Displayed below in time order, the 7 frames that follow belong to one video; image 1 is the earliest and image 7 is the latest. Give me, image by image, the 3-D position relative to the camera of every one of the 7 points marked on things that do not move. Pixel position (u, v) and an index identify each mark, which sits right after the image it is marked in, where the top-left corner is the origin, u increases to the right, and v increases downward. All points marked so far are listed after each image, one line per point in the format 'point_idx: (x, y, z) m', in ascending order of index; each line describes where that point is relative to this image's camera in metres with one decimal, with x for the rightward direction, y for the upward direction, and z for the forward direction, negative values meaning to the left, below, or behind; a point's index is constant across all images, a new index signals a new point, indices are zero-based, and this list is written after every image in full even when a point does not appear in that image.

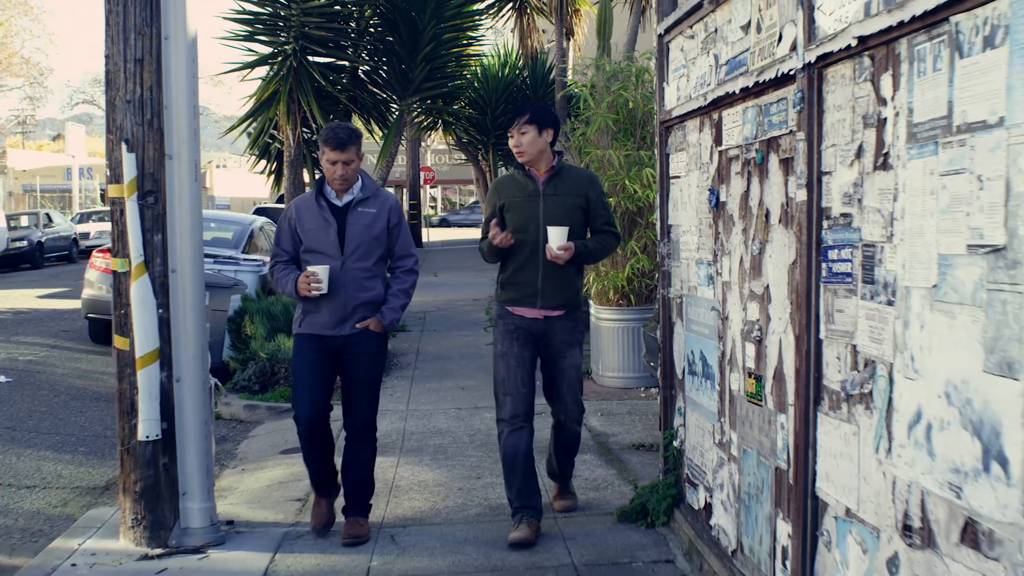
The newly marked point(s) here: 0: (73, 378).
0: (-3.1, -0.6, +9.4) m
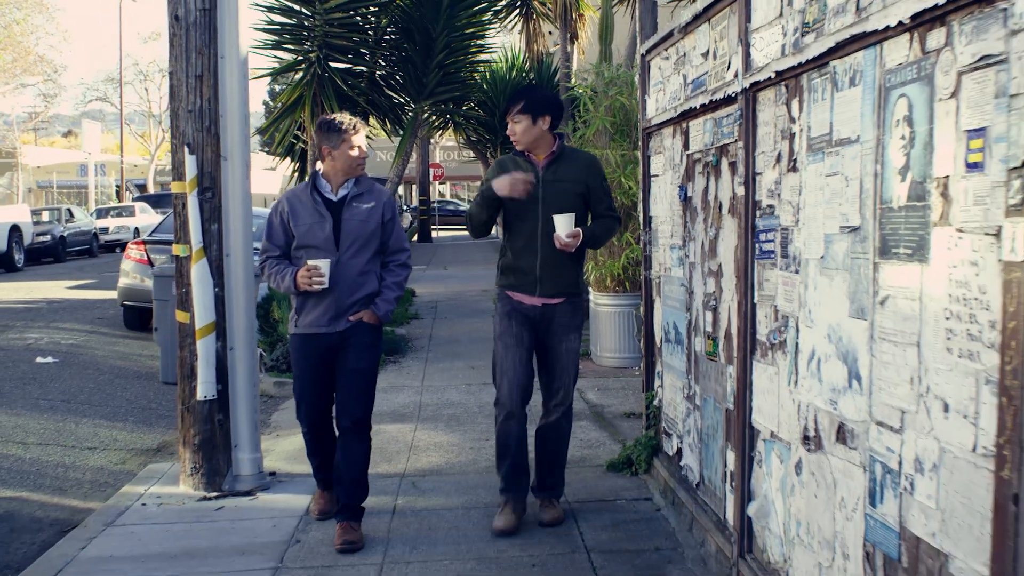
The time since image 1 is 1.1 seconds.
0: (-3.1, -0.6, +10.2) m
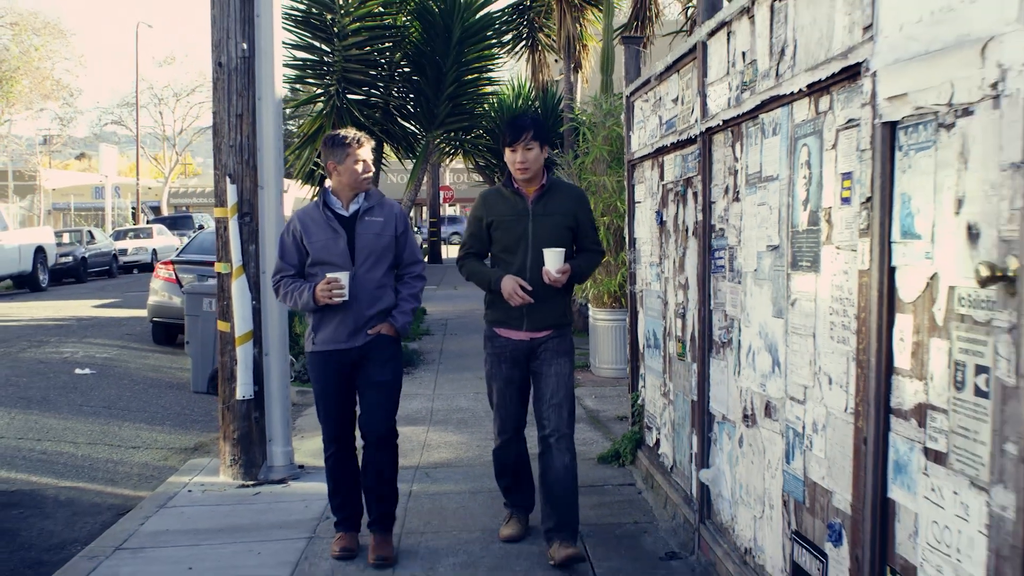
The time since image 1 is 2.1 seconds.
0: (-3.1, -0.7, +10.9) m
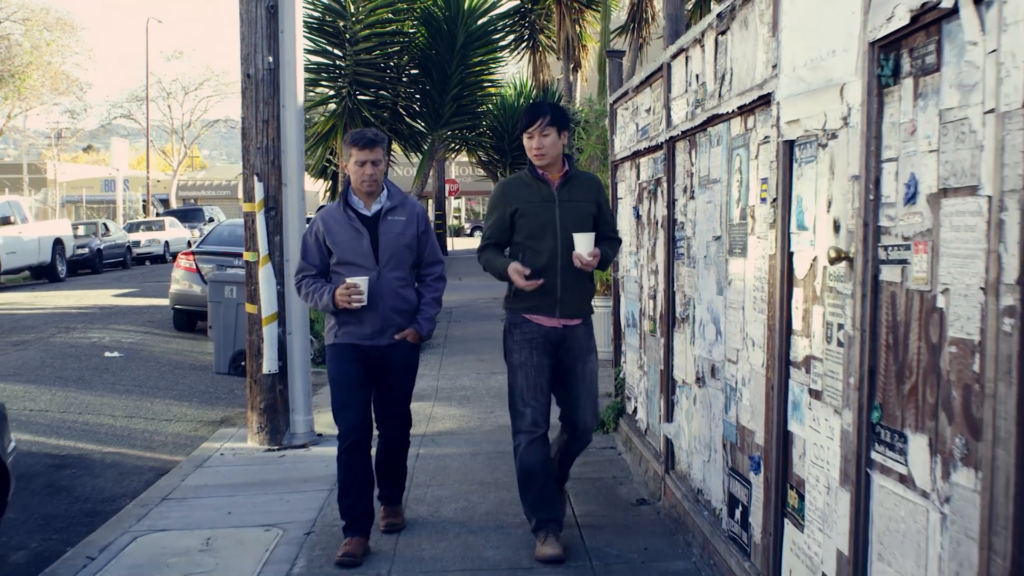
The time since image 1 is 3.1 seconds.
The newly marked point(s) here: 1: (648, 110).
0: (-3.1, -0.6, +11.7) m
1: (+0.6, +0.8, +5.7) m
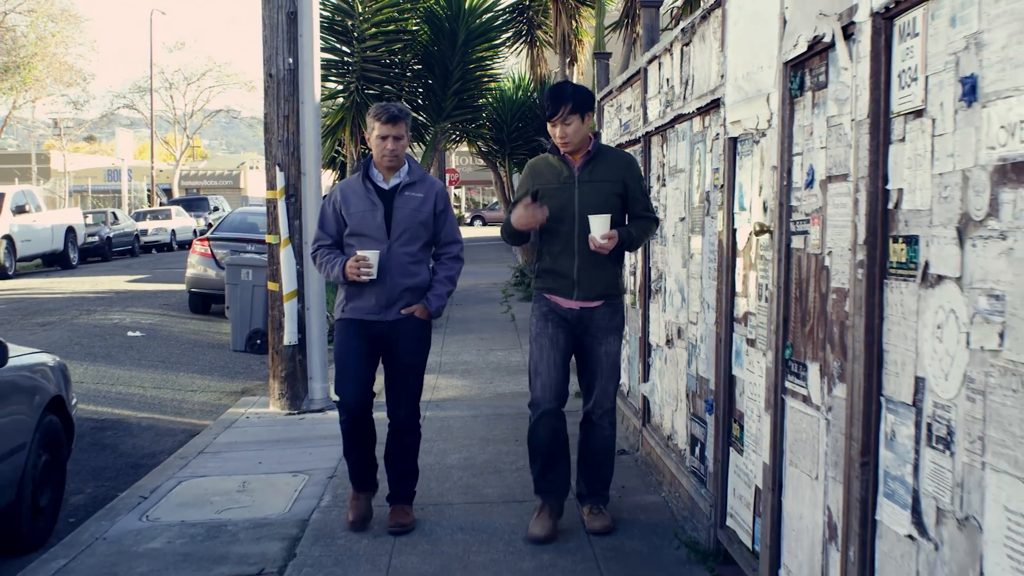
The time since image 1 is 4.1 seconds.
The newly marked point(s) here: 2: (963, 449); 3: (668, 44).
0: (-3.1, -0.4, +12.4) m
1: (+0.6, +0.9, +6.4) m
2: (+0.7, -0.3, +2.1) m
3: (+0.6, +1.0, +5.2) m
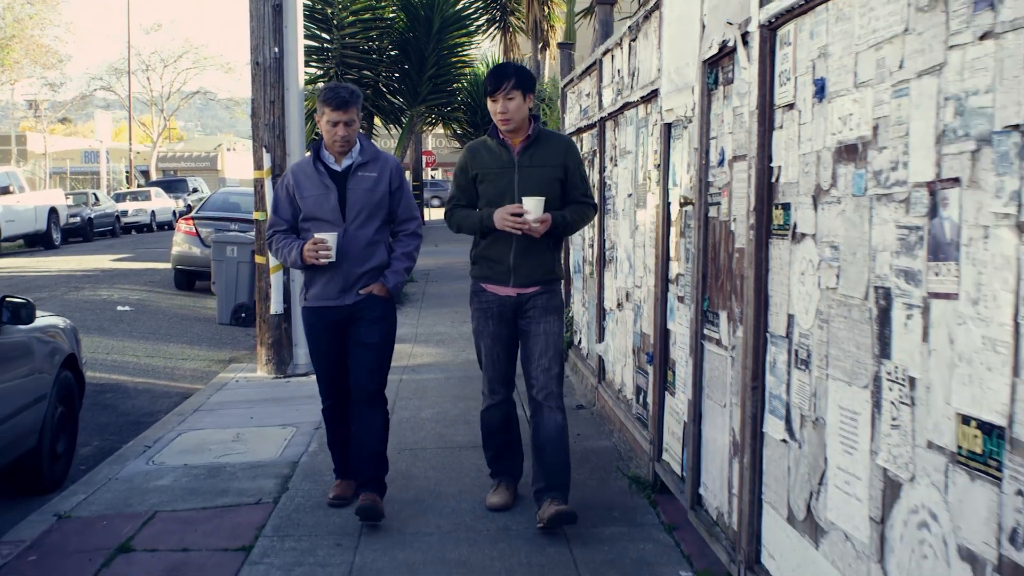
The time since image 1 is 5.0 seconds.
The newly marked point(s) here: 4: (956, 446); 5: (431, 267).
0: (-3.3, -0.2, +13.0) m
1: (+0.4, +1.0, +7.0) m
2: (+0.6, -0.2, +2.7) m
3: (+0.5, +1.1, +5.8) m
4: (+0.7, -0.2, +2.0) m
5: (-1.1, +0.3, +17.4) m
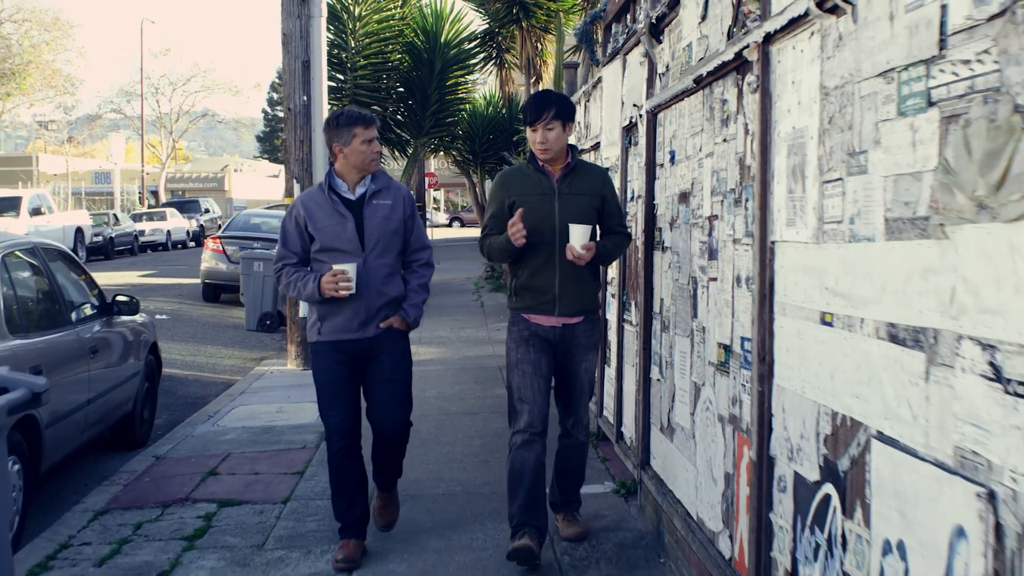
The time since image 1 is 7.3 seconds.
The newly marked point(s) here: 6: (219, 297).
0: (-3.4, -0.3, +14.7) m
1: (+0.3, +1.0, +8.7) m
2: (+0.5, -0.1, +4.4) m
3: (+0.4, +1.1, +7.5) m
4: (+0.6, -0.2, +3.6) m
5: (-1.1, +0.1, +19.1) m
6: (-3.7, -0.1, +16.6) m
